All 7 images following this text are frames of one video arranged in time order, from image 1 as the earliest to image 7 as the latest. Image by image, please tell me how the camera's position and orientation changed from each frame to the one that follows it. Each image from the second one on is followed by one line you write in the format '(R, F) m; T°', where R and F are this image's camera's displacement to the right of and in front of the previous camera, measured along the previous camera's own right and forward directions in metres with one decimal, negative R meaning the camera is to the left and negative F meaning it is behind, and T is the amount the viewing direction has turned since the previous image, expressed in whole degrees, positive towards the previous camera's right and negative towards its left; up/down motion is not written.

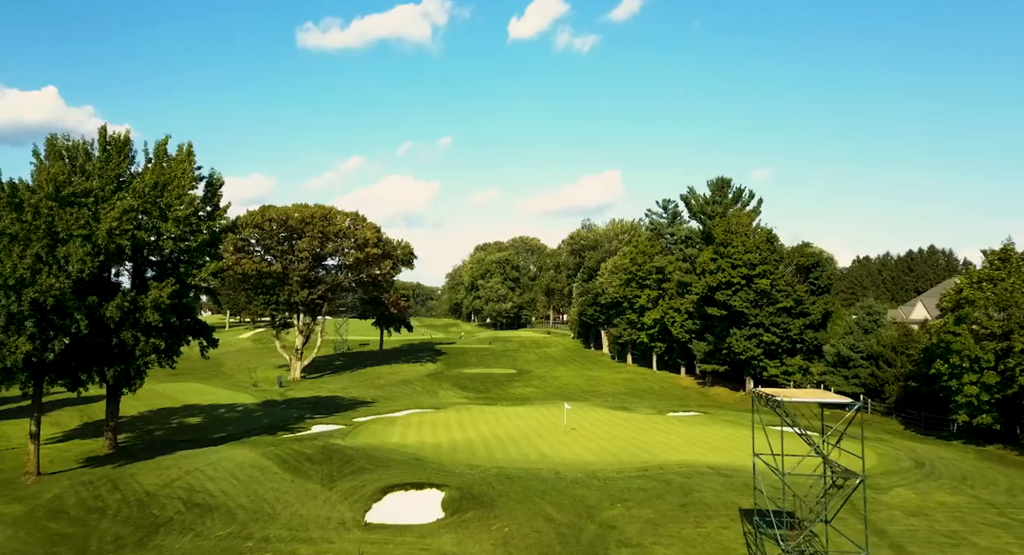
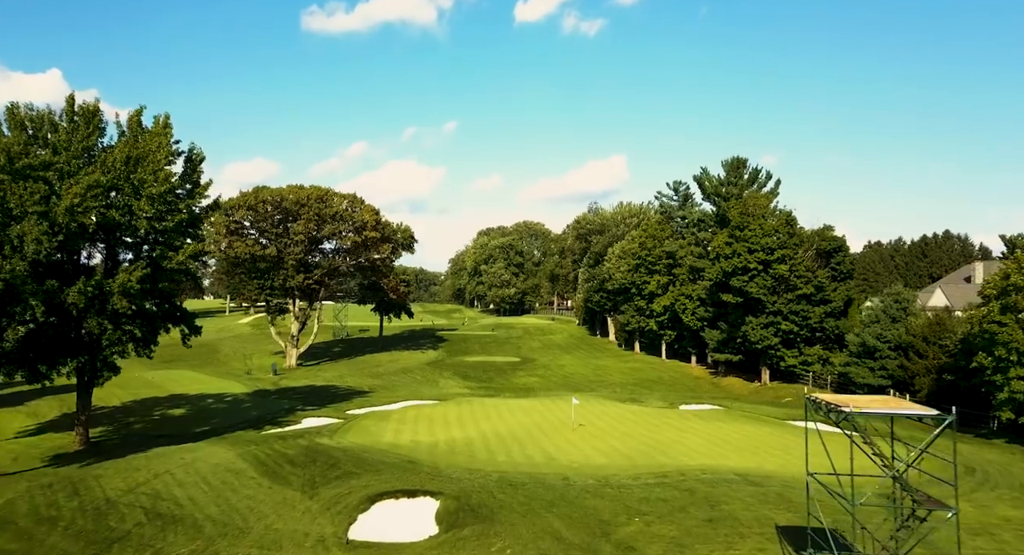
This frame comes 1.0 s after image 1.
(0.0, +2.8) m; 0°
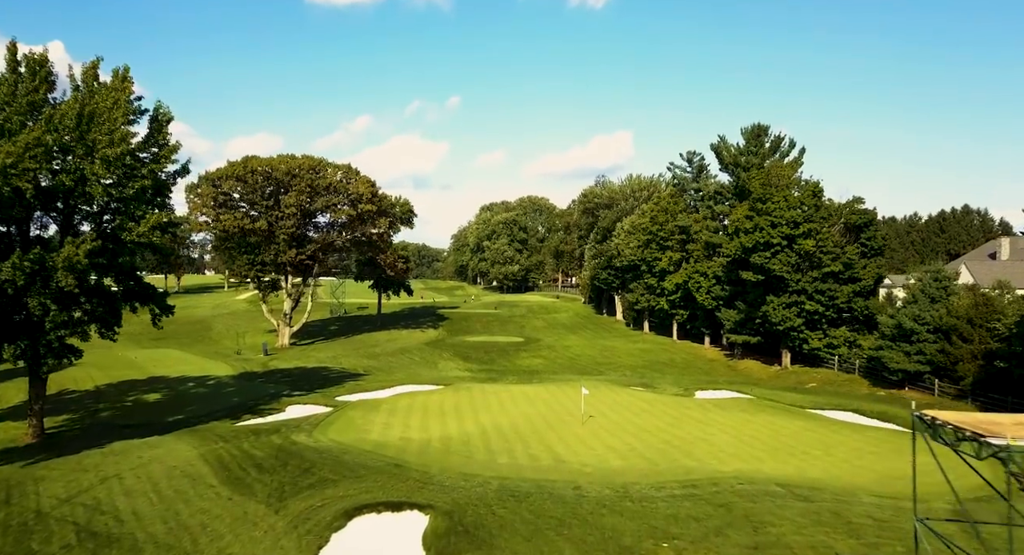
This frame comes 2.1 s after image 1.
(0.0, +3.6) m; 0°
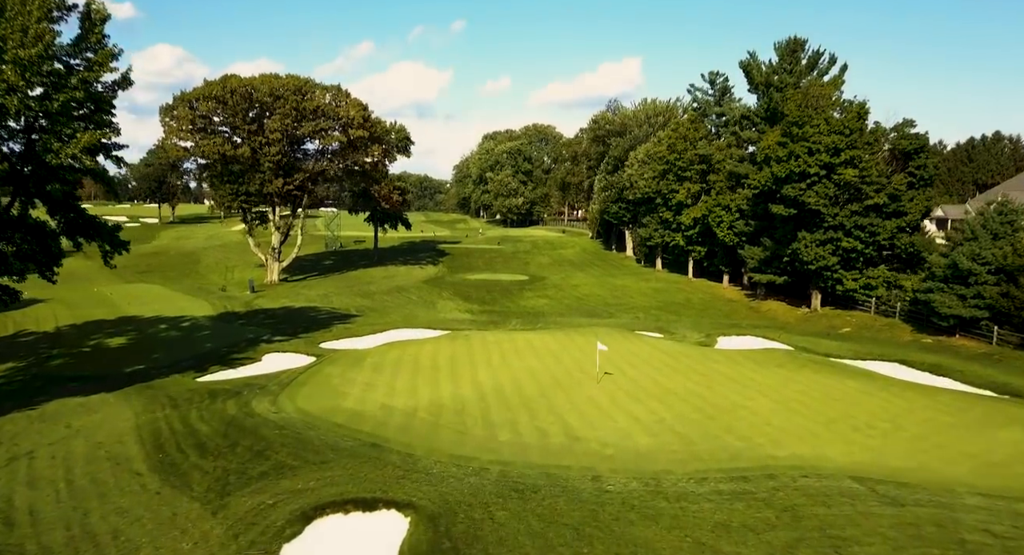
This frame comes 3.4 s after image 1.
(0.0, +4.6) m; 0°
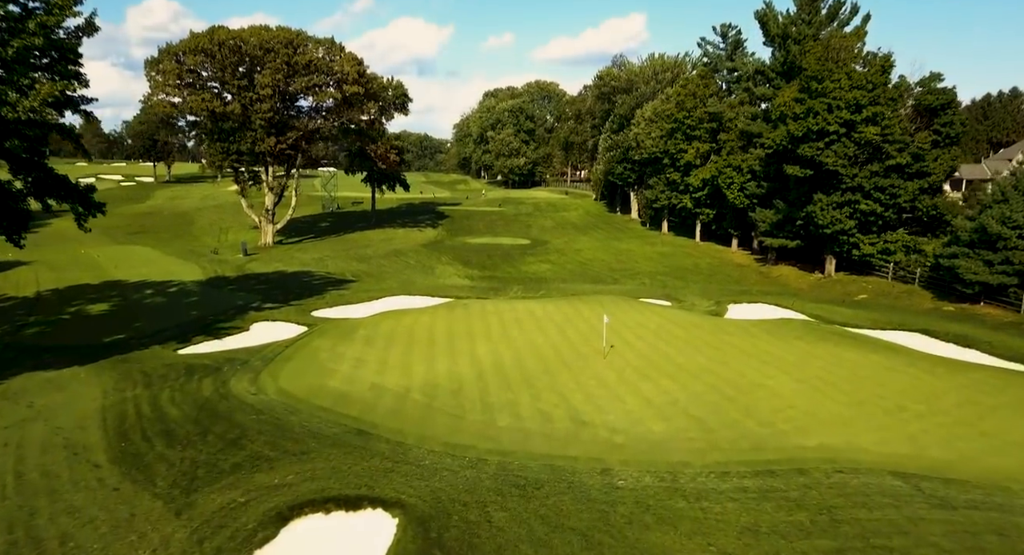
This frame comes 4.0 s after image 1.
(0.0, +1.8) m; 0°
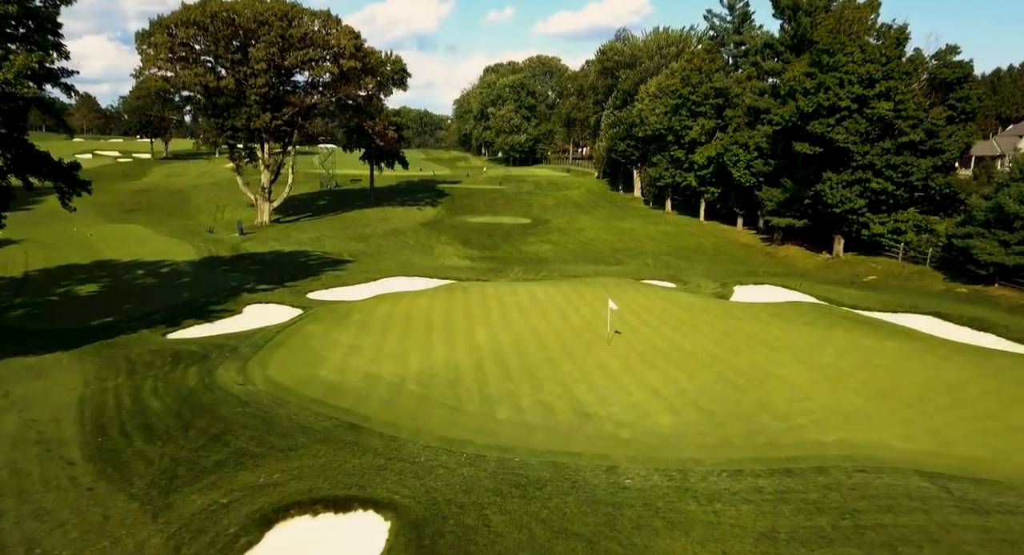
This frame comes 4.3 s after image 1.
(0.0, +1.0) m; 0°
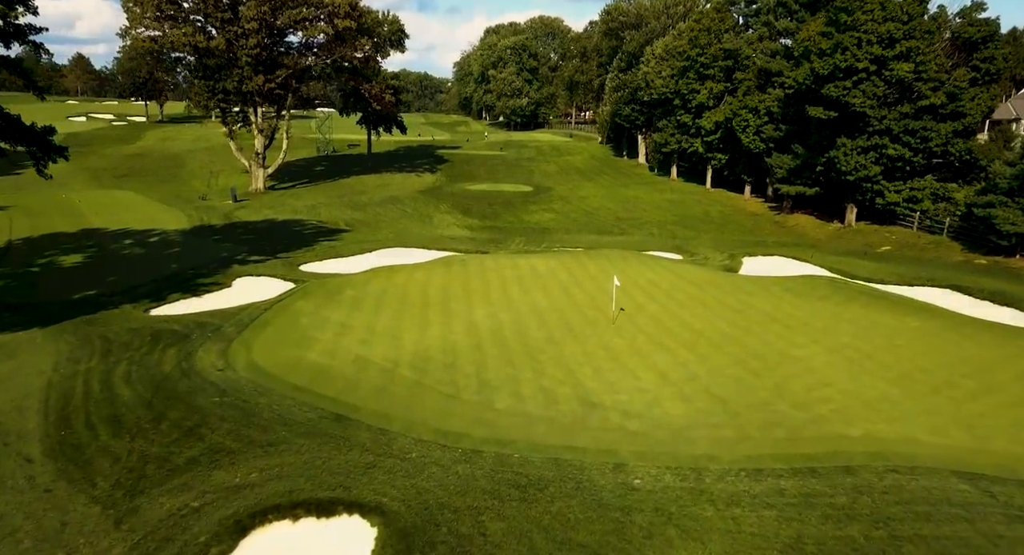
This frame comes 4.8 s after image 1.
(0.0, +1.3) m; 0°
